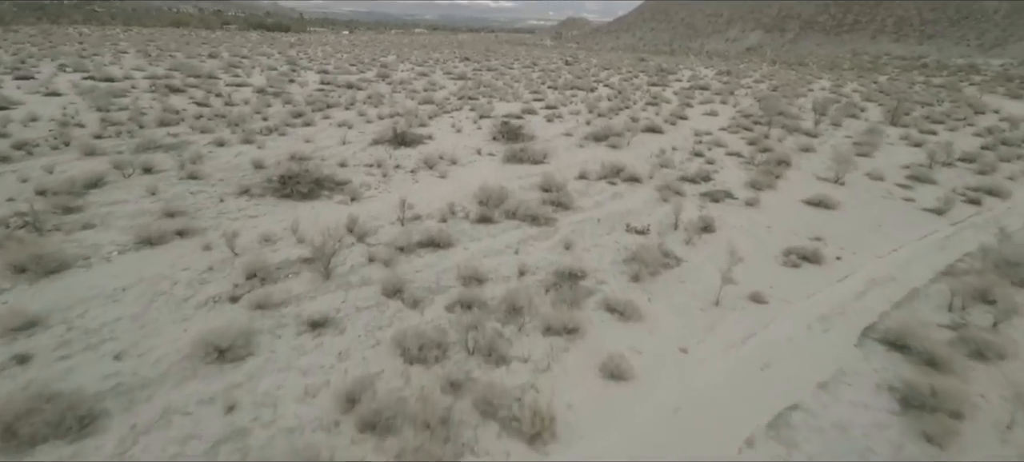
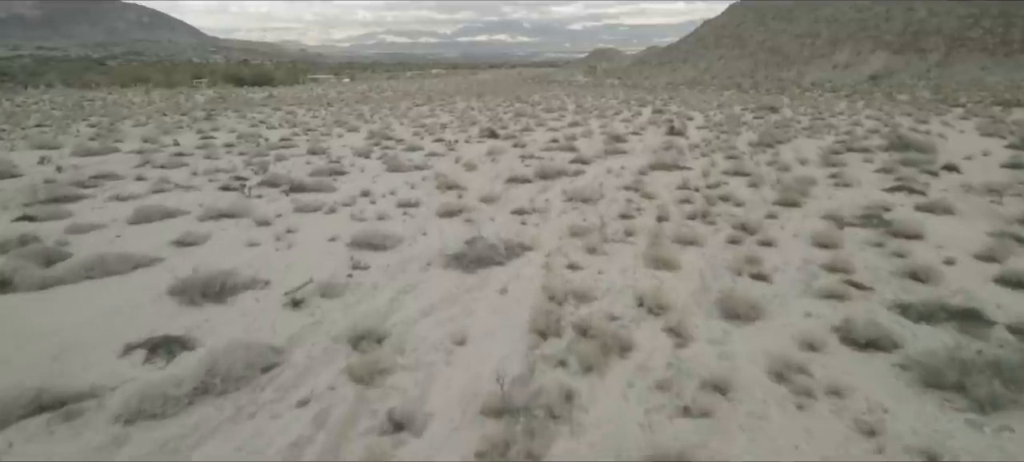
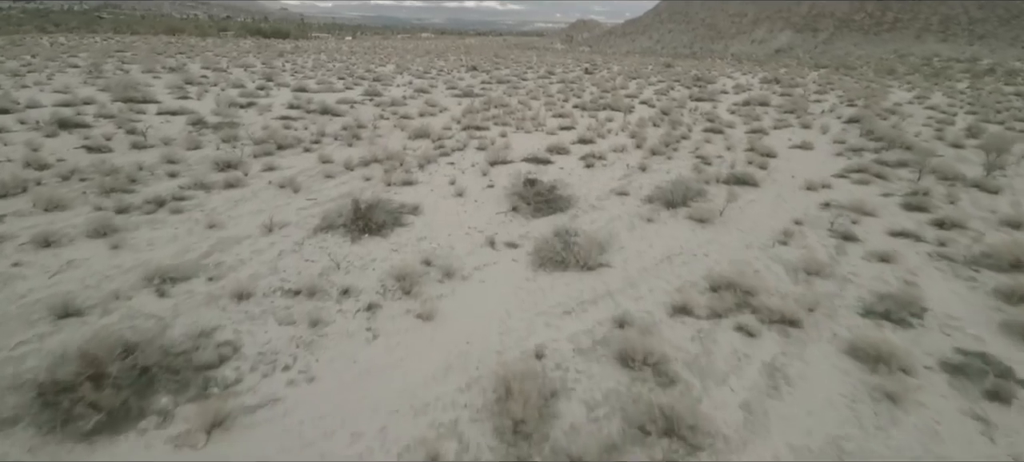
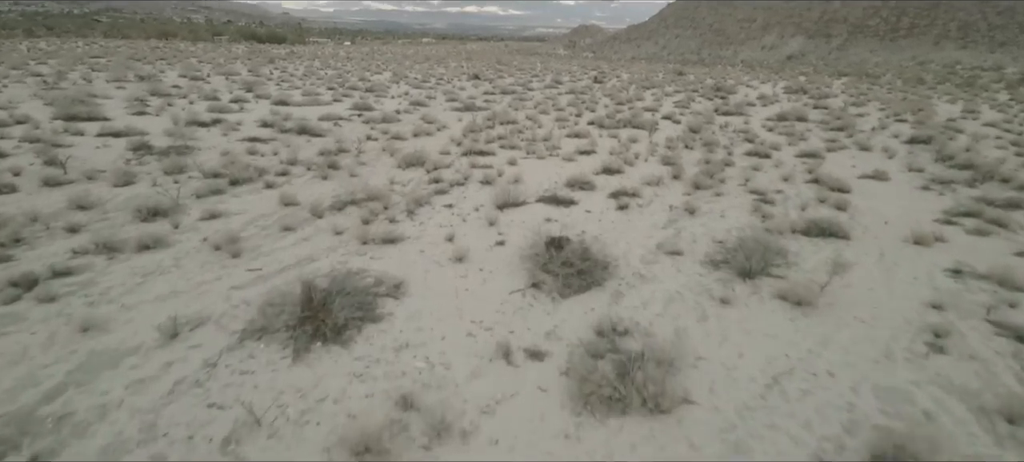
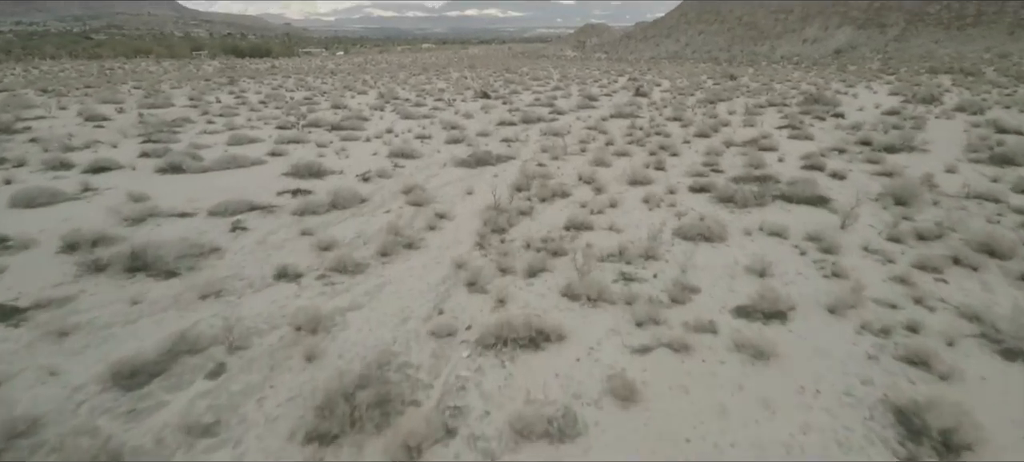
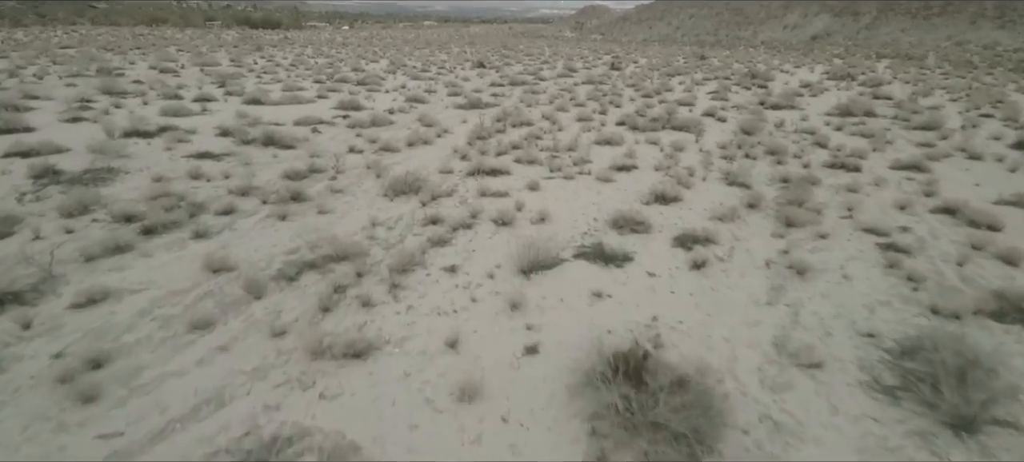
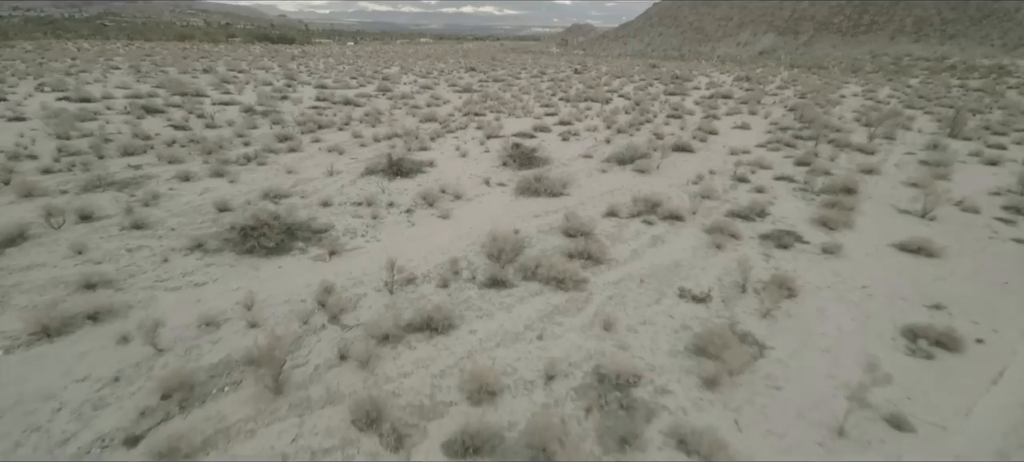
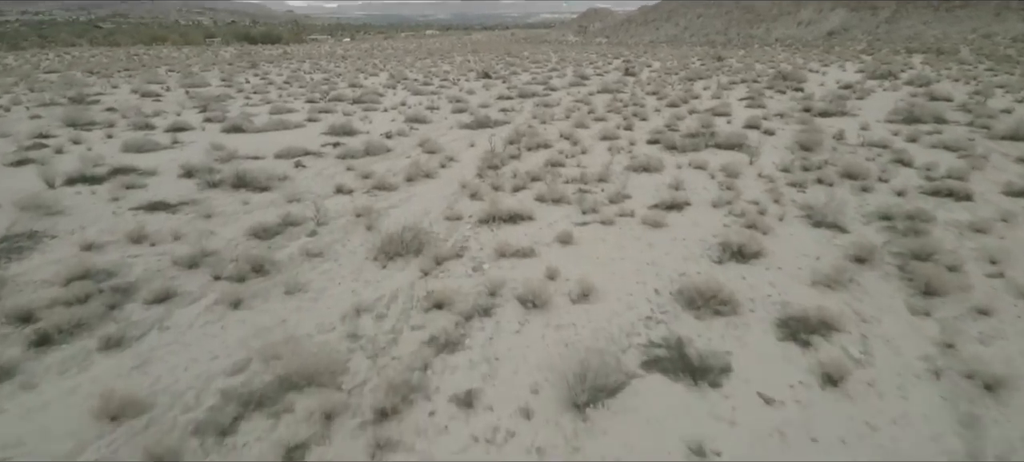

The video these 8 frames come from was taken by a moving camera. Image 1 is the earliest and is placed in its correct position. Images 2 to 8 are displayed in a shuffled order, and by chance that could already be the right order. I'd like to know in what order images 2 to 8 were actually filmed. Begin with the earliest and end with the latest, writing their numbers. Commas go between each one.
7, 3, 4, 6, 8, 5, 2
